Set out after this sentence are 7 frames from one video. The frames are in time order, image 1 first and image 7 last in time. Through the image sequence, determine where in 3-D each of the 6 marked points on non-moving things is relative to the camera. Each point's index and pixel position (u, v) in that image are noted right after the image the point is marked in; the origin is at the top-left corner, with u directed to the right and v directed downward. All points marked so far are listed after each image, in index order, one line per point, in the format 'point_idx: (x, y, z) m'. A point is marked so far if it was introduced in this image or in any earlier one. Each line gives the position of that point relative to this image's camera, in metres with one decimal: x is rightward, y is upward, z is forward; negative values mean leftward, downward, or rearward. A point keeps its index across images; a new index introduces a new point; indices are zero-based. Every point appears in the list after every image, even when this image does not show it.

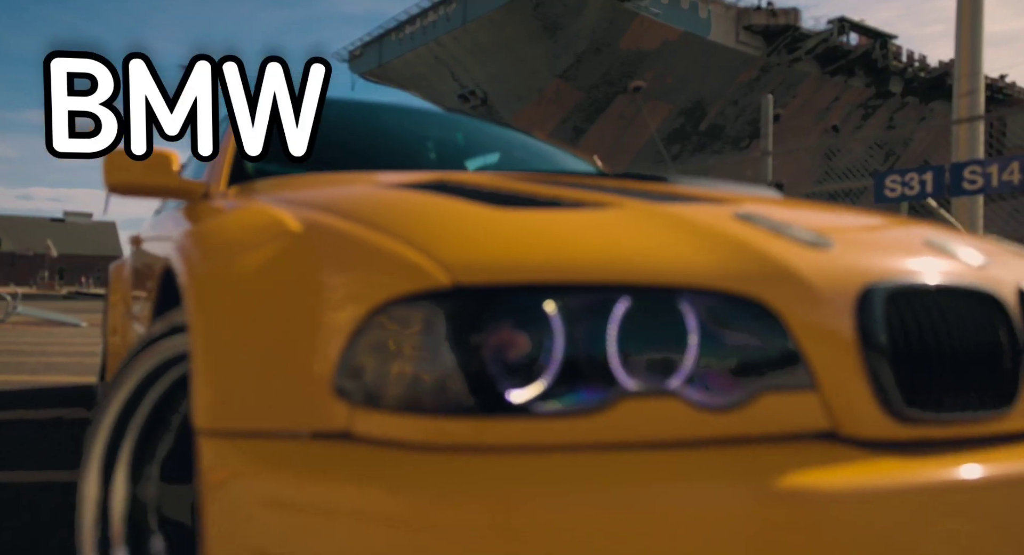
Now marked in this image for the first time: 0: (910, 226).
0: (+0.7, +0.1, +1.1) m
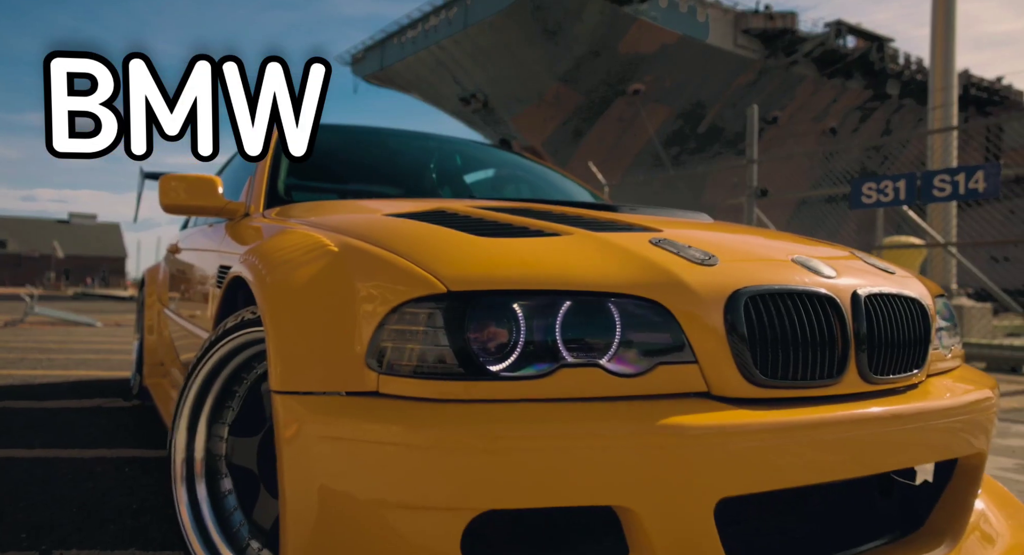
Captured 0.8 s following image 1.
0: (+0.7, +0.1, +1.5) m
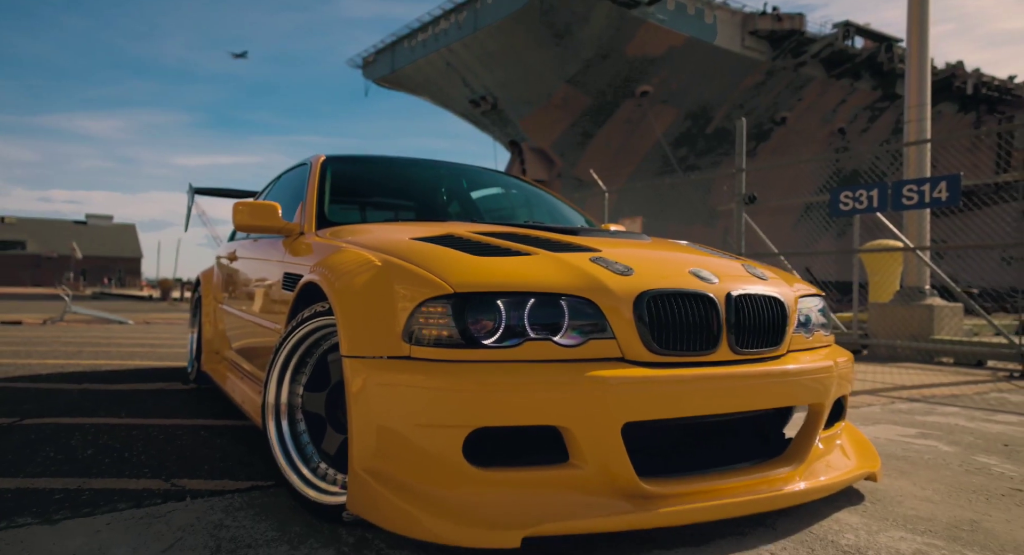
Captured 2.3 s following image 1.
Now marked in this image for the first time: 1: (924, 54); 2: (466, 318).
0: (+0.6, +0.1, +2.1) m
1: (+5.0, +2.7, +7.7) m
2: (-0.1, -0.1, +1.7) m
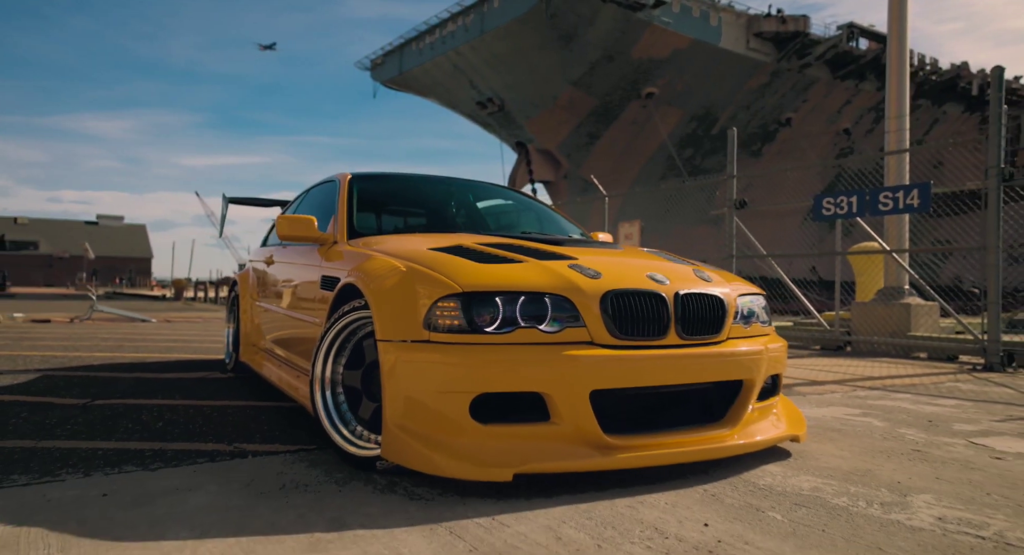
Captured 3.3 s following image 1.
0: (+0.6, +0.1, +2.6) m
1: (+5.0, +2.7, +8.1) m
2: (-0.1, -0.1, +2.2) m
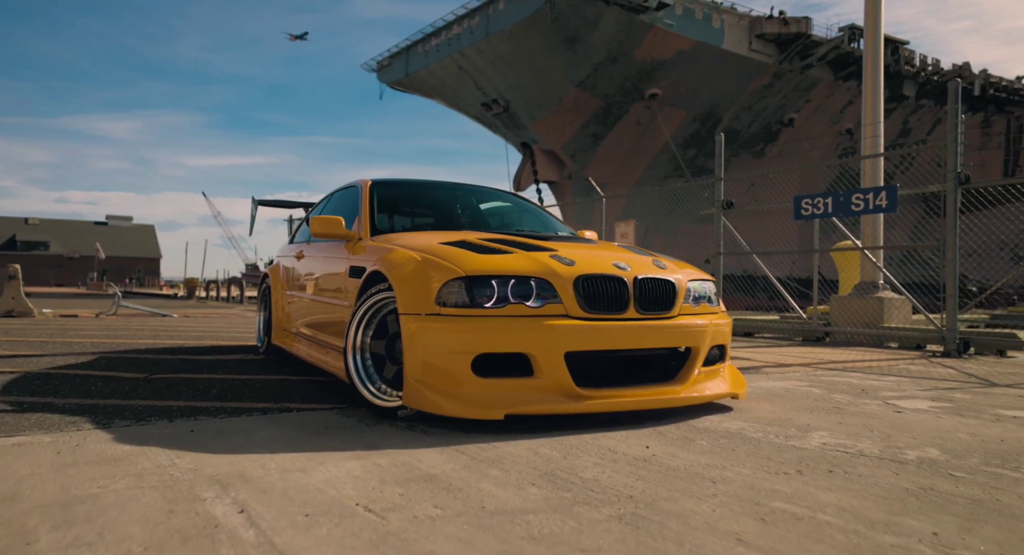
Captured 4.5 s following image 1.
0: (+0.6, +0.1, +3.3) m
1: (+5.0, +2.8, +8.7) m
2: (-0.2, -0.1, +2.8) m
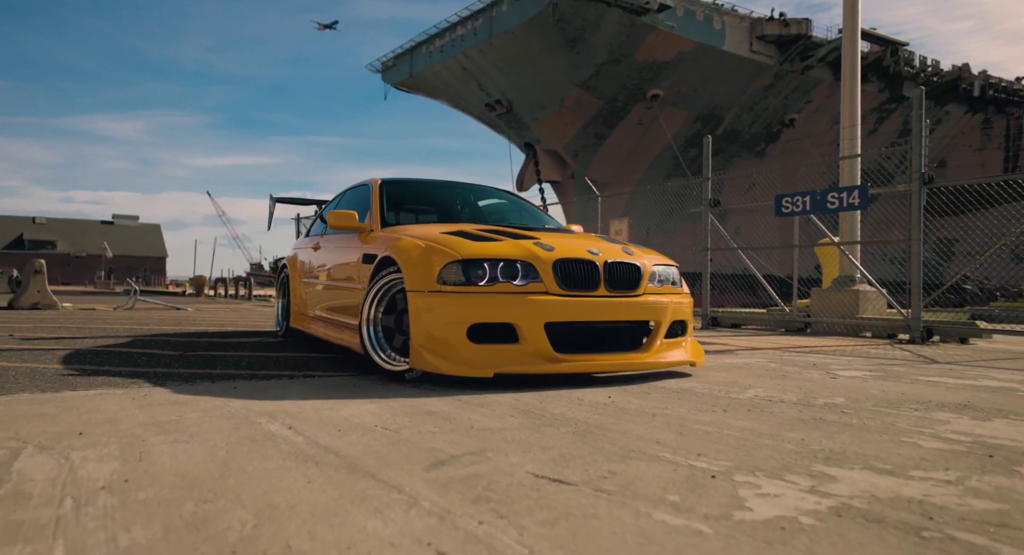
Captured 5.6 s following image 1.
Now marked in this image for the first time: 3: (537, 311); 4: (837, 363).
0: (+0.5, +0.2, +3.8) m
1: (+5.0, +2.8, +9.3) m
2: (-0.2, 0.0, +3.4) m
3: (+0.1, -0.2, +3.3) m
4: (+2.4, -0.6, +4.7) m
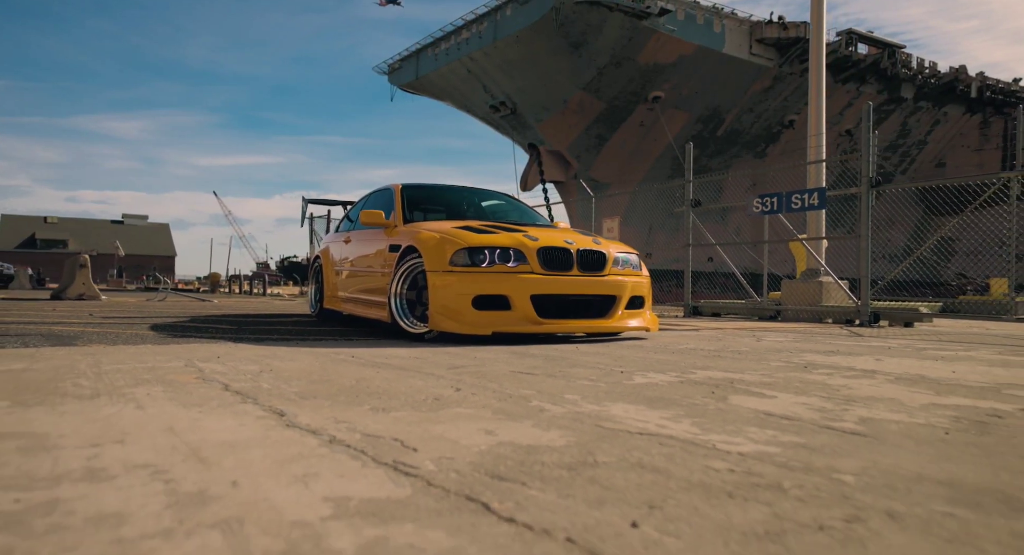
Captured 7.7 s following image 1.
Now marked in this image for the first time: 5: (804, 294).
0: (+0.5, +0.3, +4.9) m
1: (+5.0, +3.0, +10.3) m
2: (-0.3, +0.1, +4.5) m
3: (+0.1, -0.1, +4.4) m
4: (+2.4, -0.5, +5.7) m
5: (+4.6, -0.3, +10.1) m
